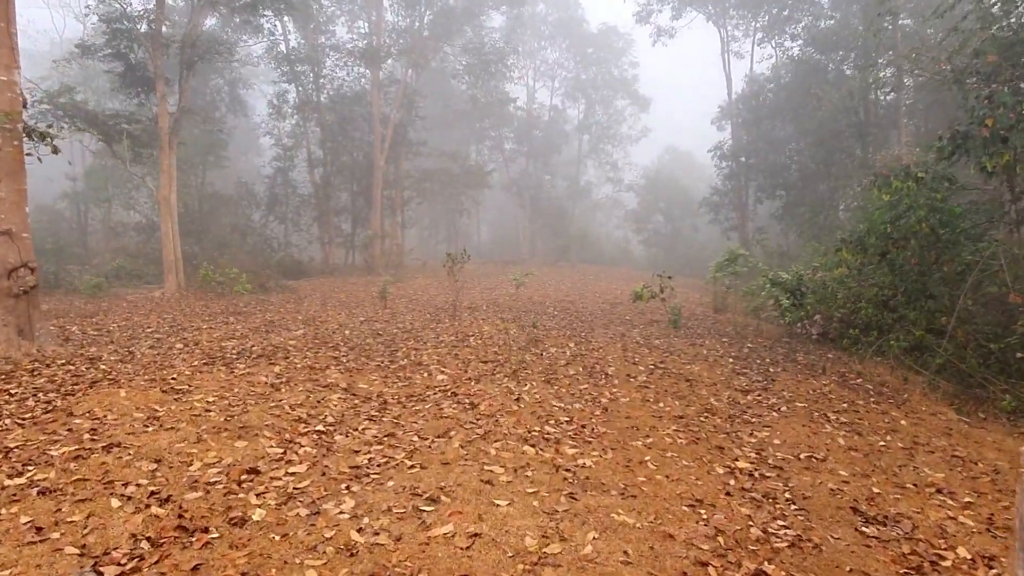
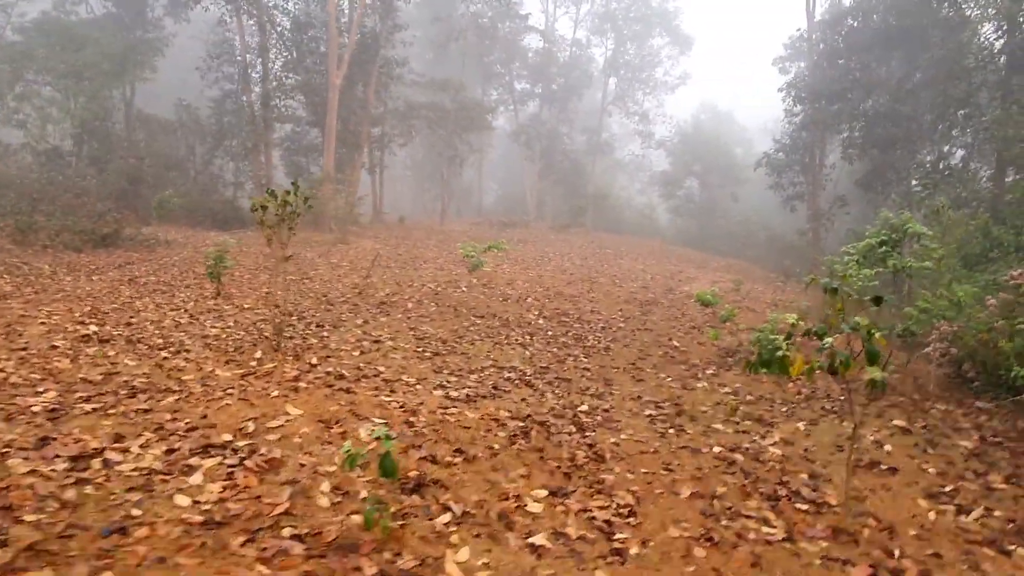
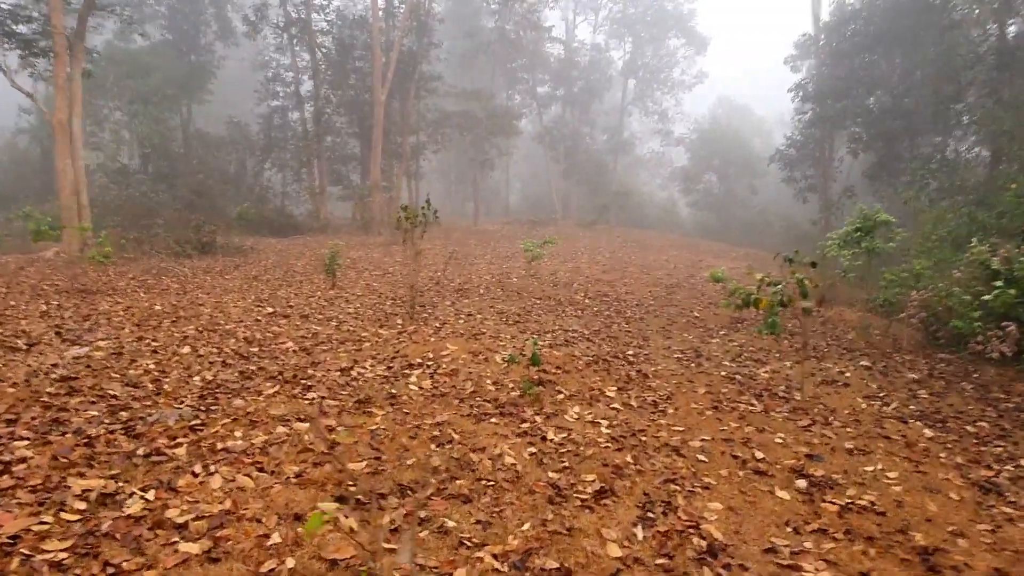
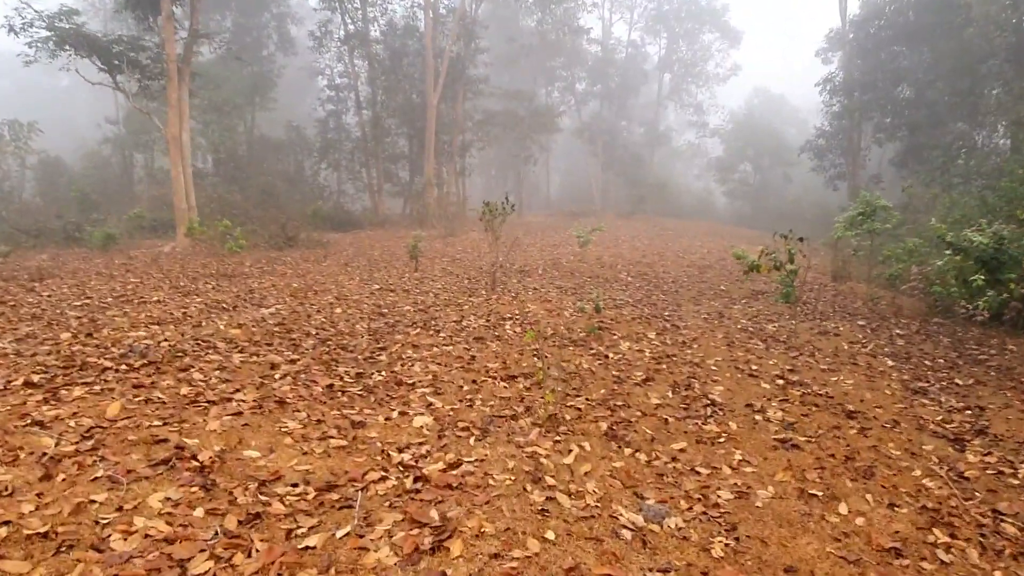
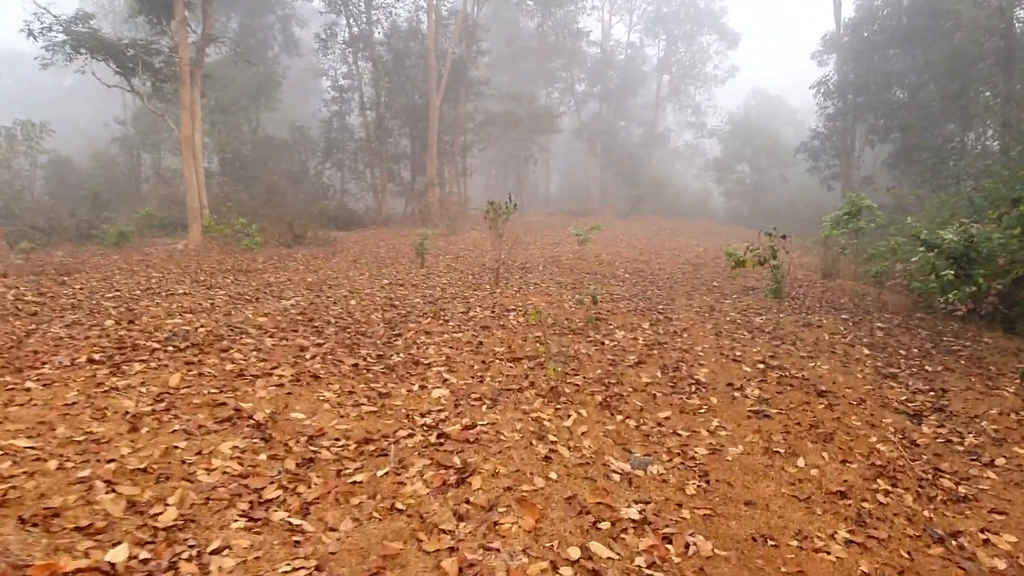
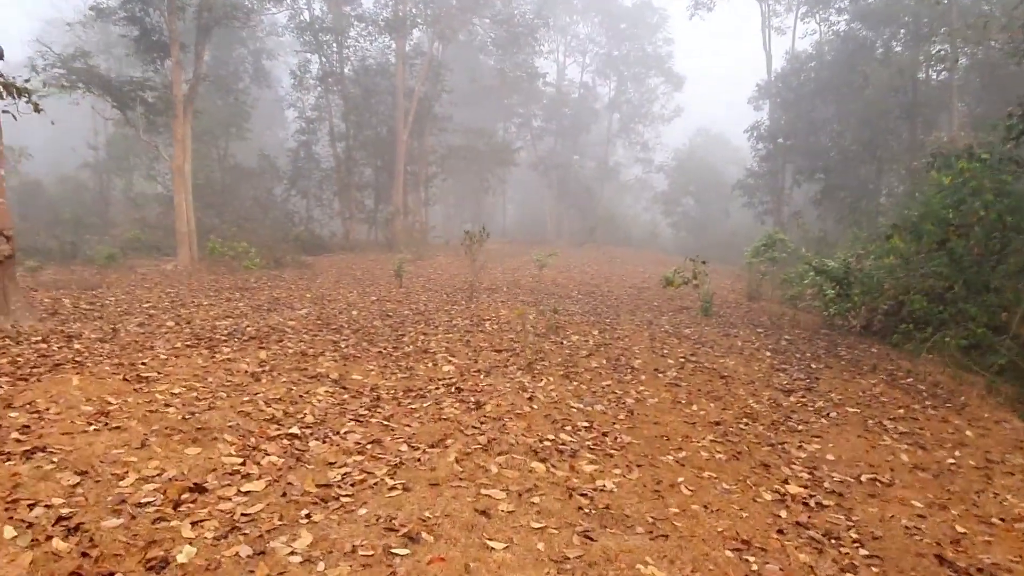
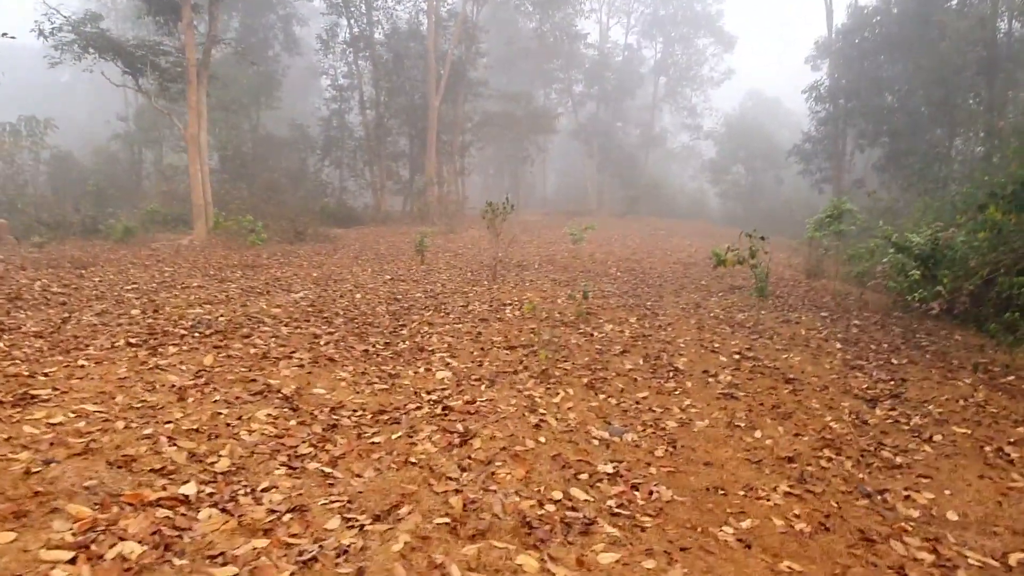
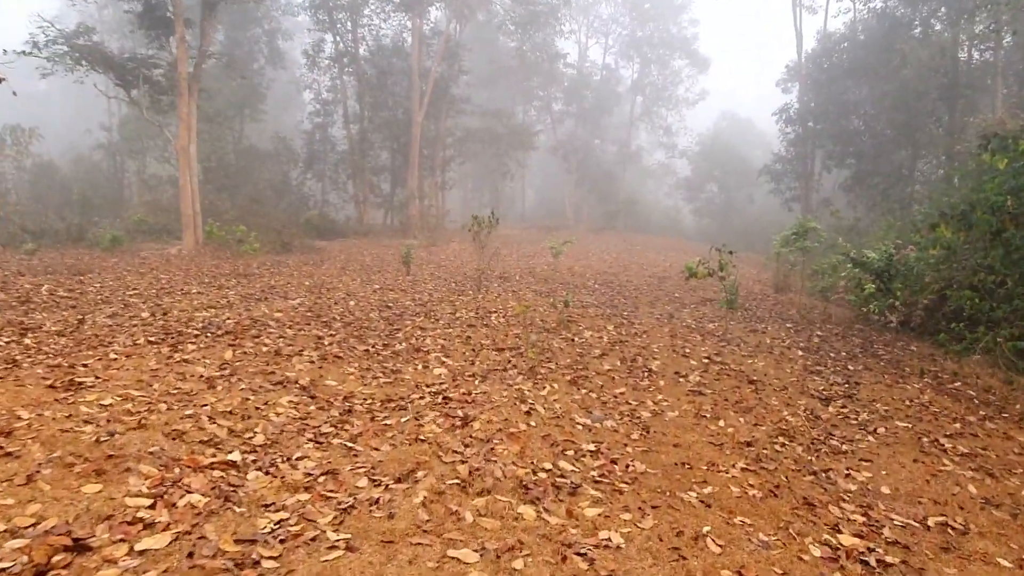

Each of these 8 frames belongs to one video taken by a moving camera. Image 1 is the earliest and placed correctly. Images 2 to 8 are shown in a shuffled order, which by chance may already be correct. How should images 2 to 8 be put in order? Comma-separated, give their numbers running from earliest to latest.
6, 8, 7, 5, 4, 3, 2
